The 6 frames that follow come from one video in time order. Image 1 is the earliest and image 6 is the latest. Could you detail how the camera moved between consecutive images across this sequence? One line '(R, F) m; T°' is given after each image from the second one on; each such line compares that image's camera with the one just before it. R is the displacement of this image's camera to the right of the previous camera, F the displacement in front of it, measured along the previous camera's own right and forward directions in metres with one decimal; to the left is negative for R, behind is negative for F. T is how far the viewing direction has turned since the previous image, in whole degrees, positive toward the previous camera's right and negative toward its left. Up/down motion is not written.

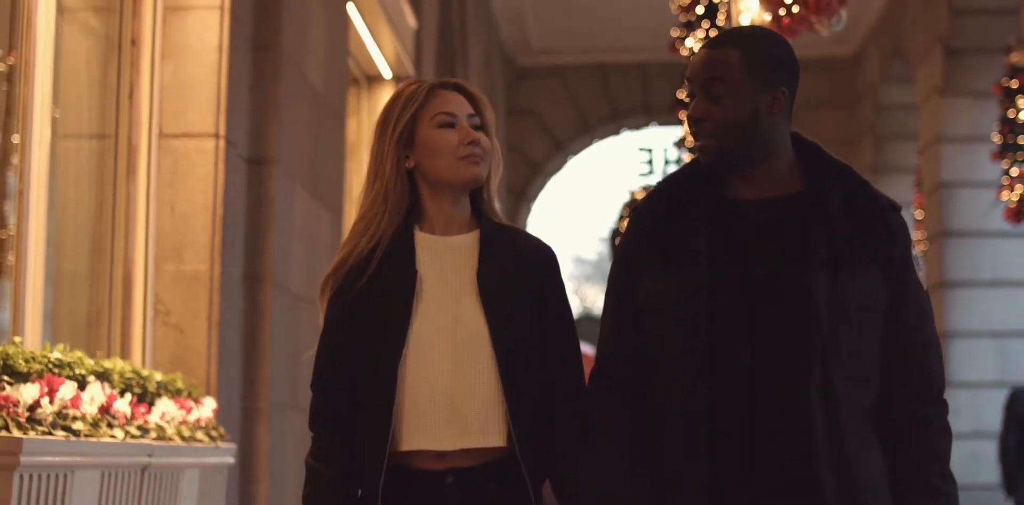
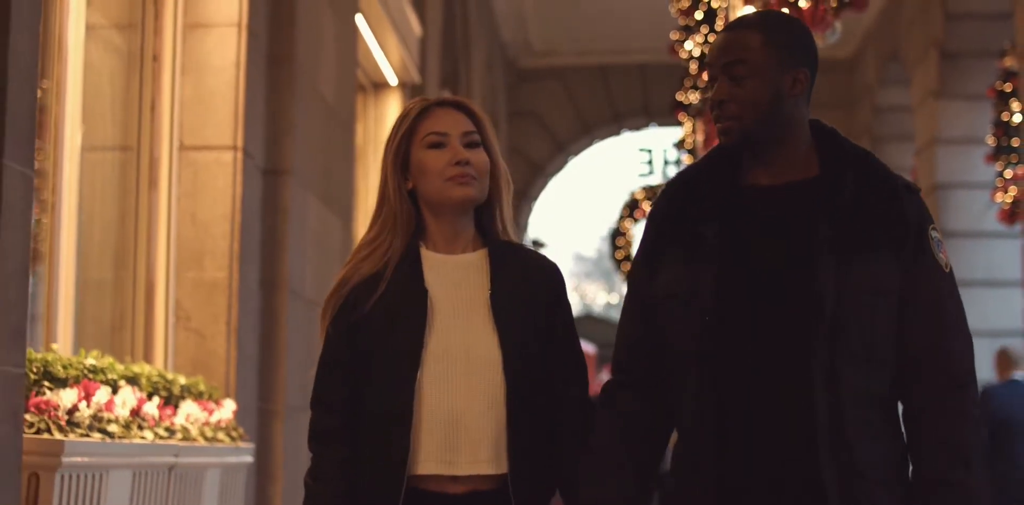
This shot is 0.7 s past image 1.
(0.0, -0.3) m; 0°
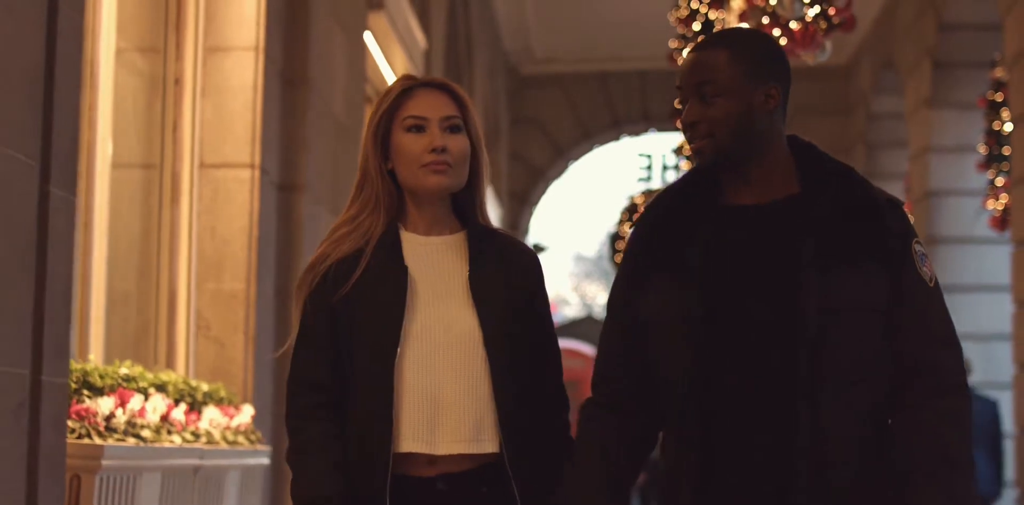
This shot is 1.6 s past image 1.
(0.0, -0.4) m; 0°
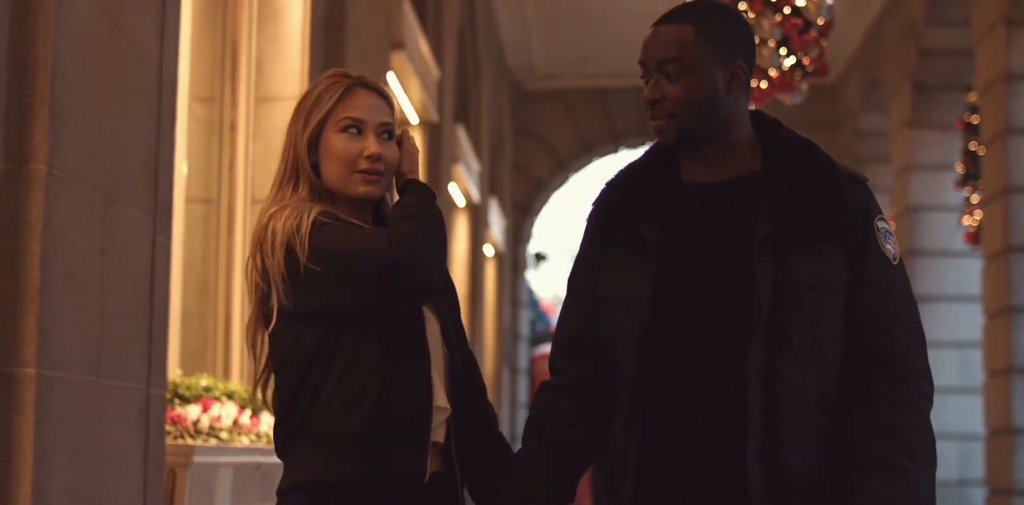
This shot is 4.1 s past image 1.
(-0.1, -1.1) m; 0°
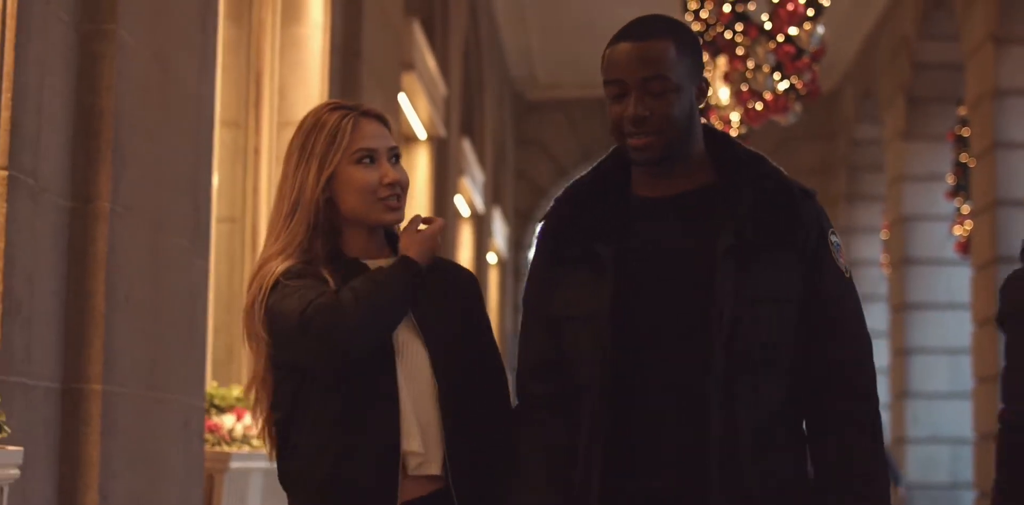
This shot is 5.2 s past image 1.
(-0.1, -0.5) m; 0°
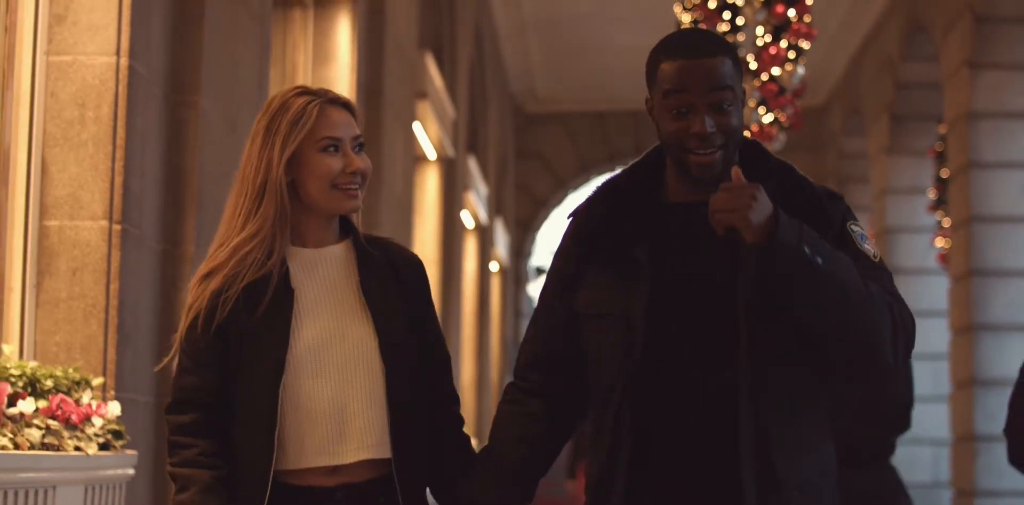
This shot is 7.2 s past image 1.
(-0.1, -1.0) m; 0°
